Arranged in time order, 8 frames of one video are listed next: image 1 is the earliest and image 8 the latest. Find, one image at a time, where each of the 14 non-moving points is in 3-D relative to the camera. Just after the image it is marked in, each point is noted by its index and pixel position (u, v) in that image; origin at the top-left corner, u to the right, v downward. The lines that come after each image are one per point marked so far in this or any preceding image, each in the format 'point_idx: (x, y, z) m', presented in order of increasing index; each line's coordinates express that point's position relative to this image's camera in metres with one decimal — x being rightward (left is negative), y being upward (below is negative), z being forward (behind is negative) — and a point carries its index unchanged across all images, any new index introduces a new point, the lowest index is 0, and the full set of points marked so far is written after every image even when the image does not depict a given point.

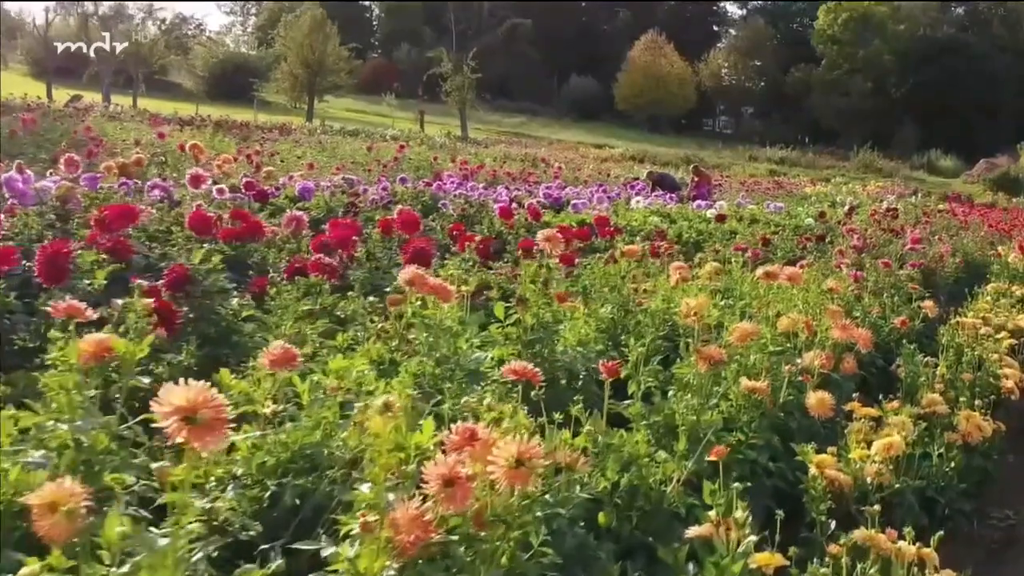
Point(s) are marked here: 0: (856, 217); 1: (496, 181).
0: (+3.5, +0.7, +12.4) m
1: (-0.2, +1.1, +11.8) m
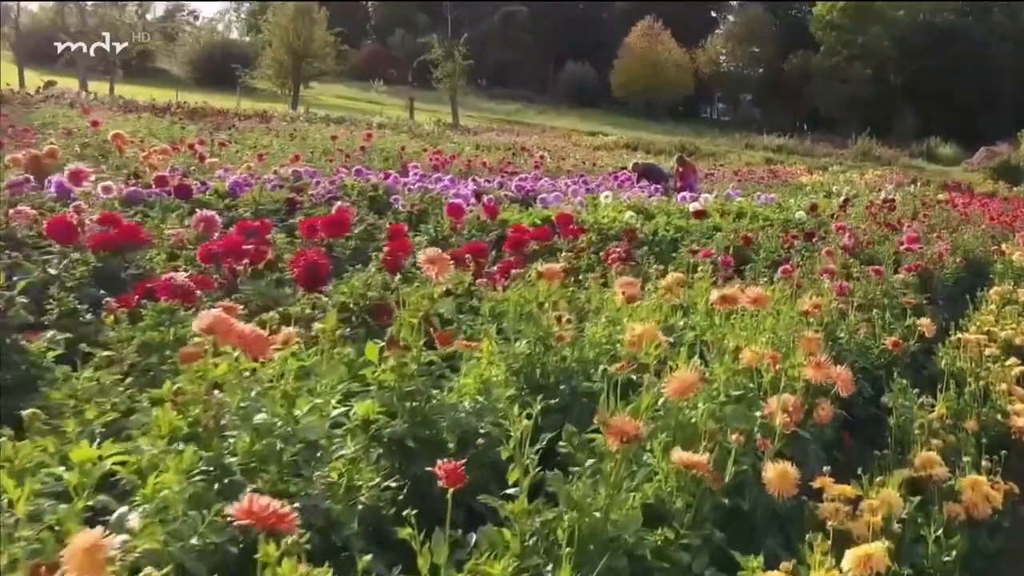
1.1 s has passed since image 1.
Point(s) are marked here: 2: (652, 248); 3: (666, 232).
0: (+3.3, +0.8, +11.8) m
1: (-0.4, +1.1, +11.2) m
2: (+0.7, +0.1, +6.4) m
3: (+0.9, +0.4, +7.1) m
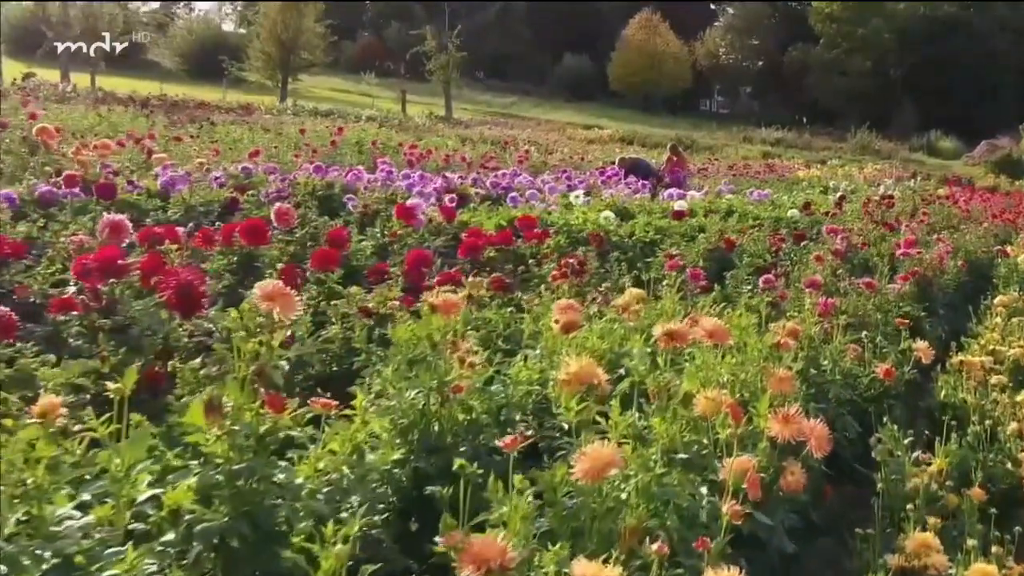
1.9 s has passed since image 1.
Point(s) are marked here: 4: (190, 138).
0: (+3.1, +0.8, +11.2) m
1: (-0.6, +1.1, +10.6) m
2: (+0.5, +0.1, +5.9) m
3: (+0.7, +0.3, +6.6) m
4: (-2.7, +1.2, +10.0) m
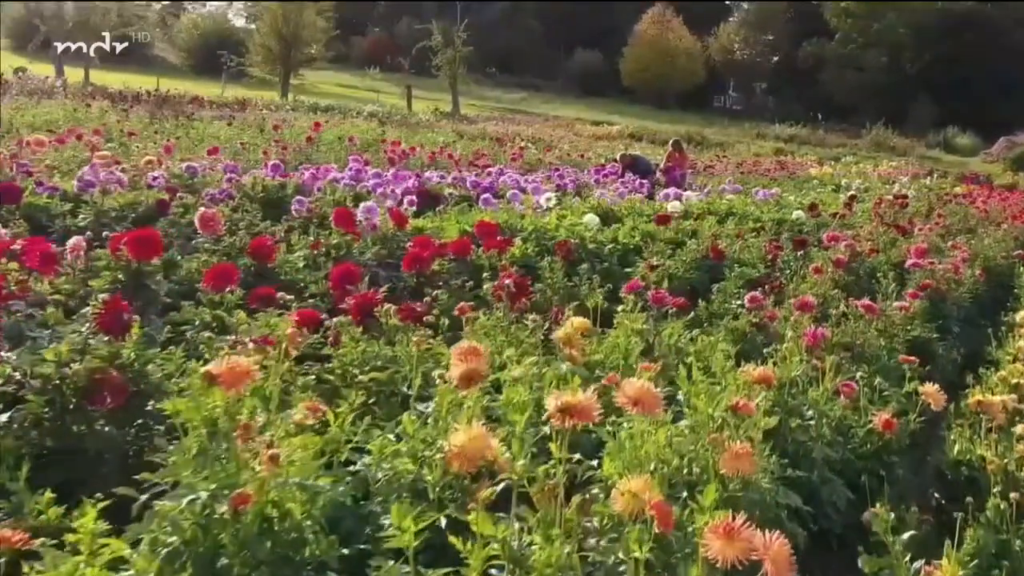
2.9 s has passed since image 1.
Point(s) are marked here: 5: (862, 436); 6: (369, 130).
0: (+3.0, +0.7, +10.6) m
1: (-0.7, +1.0, +10.0) m
2: (+0.4, 0.0, +5.3) m
3: (+0.6, +0.3, +6.0) m
4: (-2.8, +1.2, +9.4) m
5: (+0.8, -0.3, +2.7) m
6: (-1.7, +2.0, +15.5) m
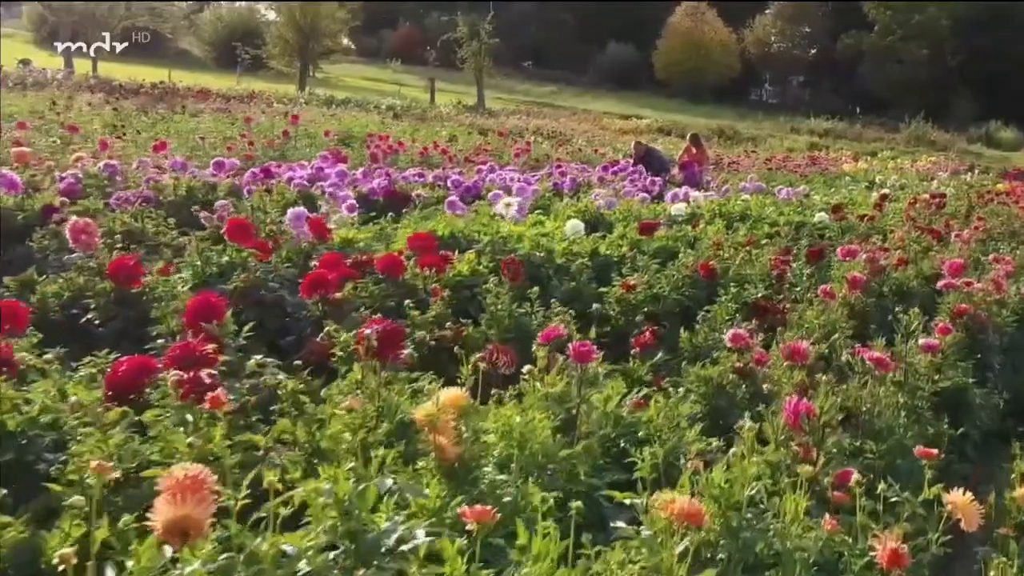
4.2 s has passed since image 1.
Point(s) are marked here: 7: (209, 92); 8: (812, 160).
0: (+3.0, +0.6, +9.6) m
1: (-0.7, +1.0, +9.2) m
2: (+0.2, -0.1, +4.4) m
3: (+0.4, +0.2, +5.1) m
4: (-2.8, +1.1, +8.6) m
5: (+0.5, -0.4, +1.8) m
6: (-1.6, +2.0, +14.7) m
7: (-5.0, +3.2, +19.9) m
8: (+3.7, +1.5, +14.5) m
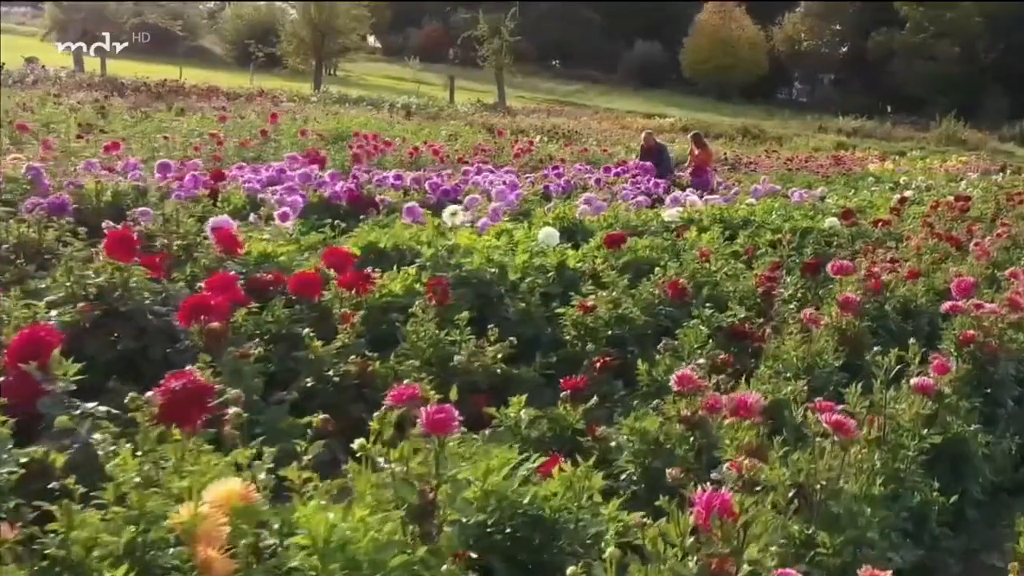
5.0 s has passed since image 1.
0: (+2.9, +0.6, +9.0) m
1: (-0.8, +0.9, +8.6) m
2: (0.0, -0.1, +3.9) m
3: (+0.2, +0.1, +4.5) m
4: (-2.9, +1.1, +8.1) m
5: (+0.3, -0.5, +1.2) m
6: (-1.5, +1.9, +14.2) m
7: (-4.7, +3.2, +19.5) m
8: (+3.7, +1.5, +13.8) m
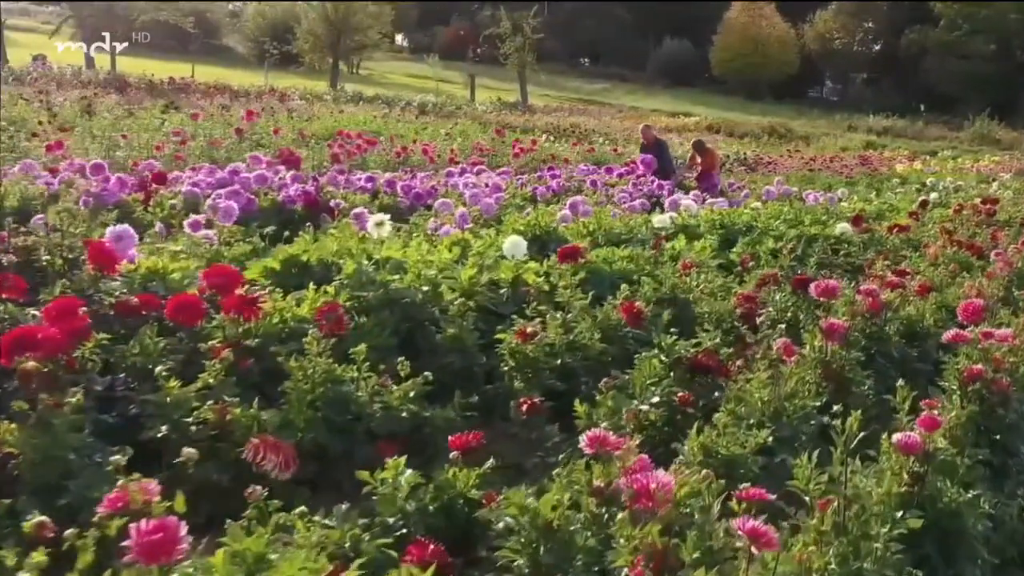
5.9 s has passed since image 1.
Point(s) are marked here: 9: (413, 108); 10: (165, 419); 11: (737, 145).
0: (+2.9, +0.5, +8.4) m
1: (-0.9, +0.8, +8.1) m
2: (-0.2, -0.2, +3.3) m
3: (+0.1, 0.0, +4.0) m
4: (-3.0, +1.0, +7.7) m
5: (0.0, -0.6, +0.7) m
6: (-1.5, +1.9, +13.7) m
7: (-4.5, +3.2, +19.0) m
8: (+3.8, +1.4, +13.2) m
9: (-1.6, +3.0, +19.9) m
10: (-0.7, -0.3, +2.5) m
11: (+3.0, +1.9, +15.7) m
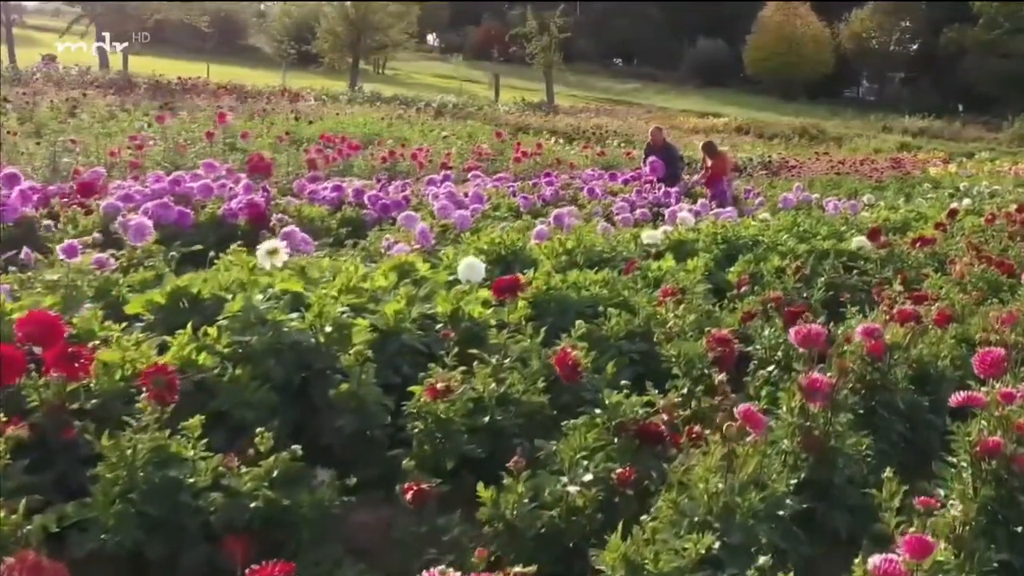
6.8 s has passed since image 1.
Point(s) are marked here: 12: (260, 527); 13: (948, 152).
0: (+2.8, +0.4, +7.7) m
1: (-0.9, +0.7, +7.6) m
2: (-0.4, -0.3, +2.7) m
3: (-0.1, -0.1, +3.4) m
4: (-3.1, +0.9, +7.2) m
5: (-0.3, -0.7, +0.1) m
6: (-1.4, +1.8, +13.2) m
7: (-4.3, +3.1, +18.6) m
8: (+3.9, +1.3, +12.5) m
9: (-1.3, +2.9, +19.3) m
10: (-0.9, -0.4, +1.9) m
11: (+3.1, +1.7, +15.0) m
12: (-0.5, -0.4, +2.2) m
13: (+4.9, +1.5, +13.7) m
